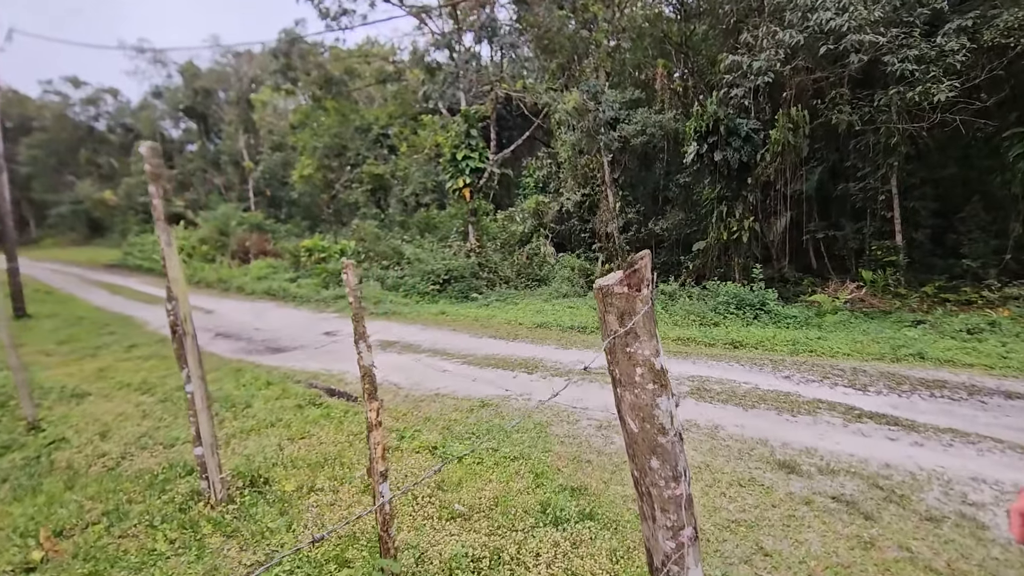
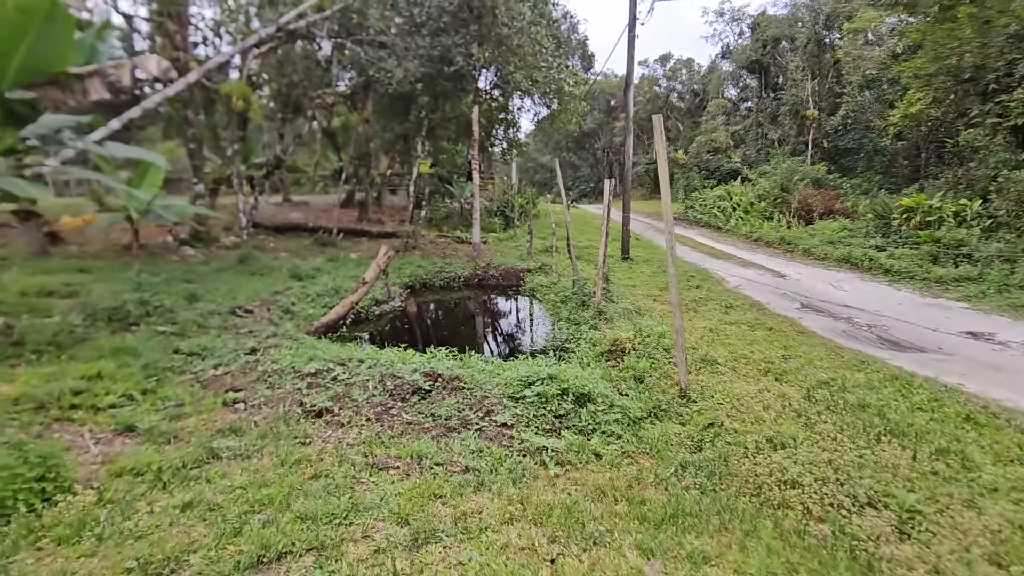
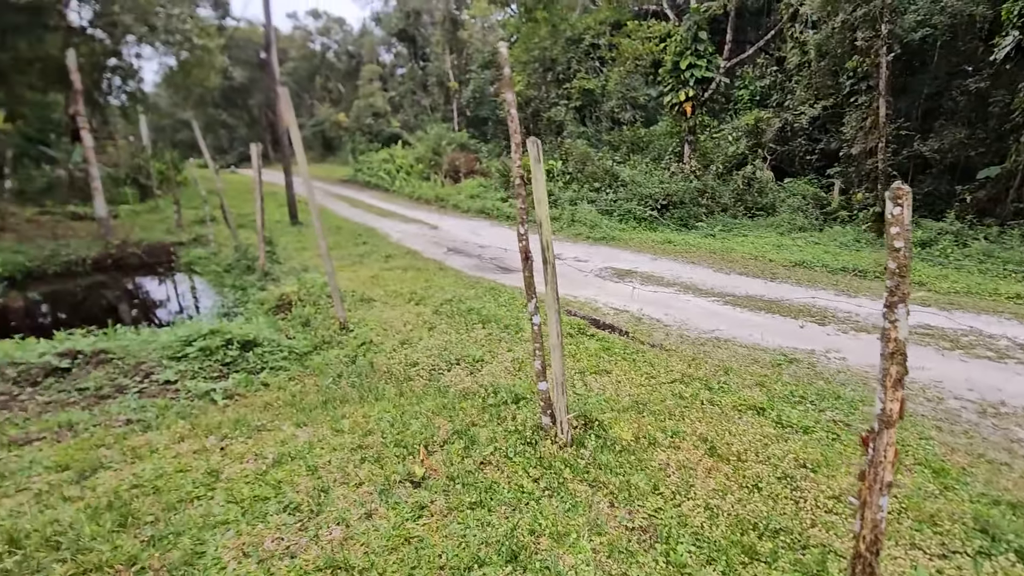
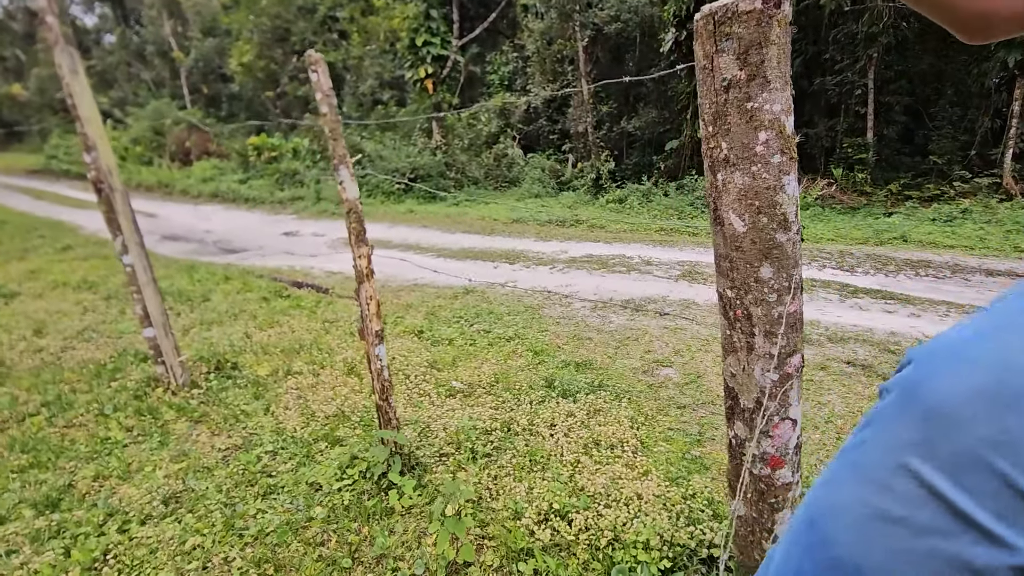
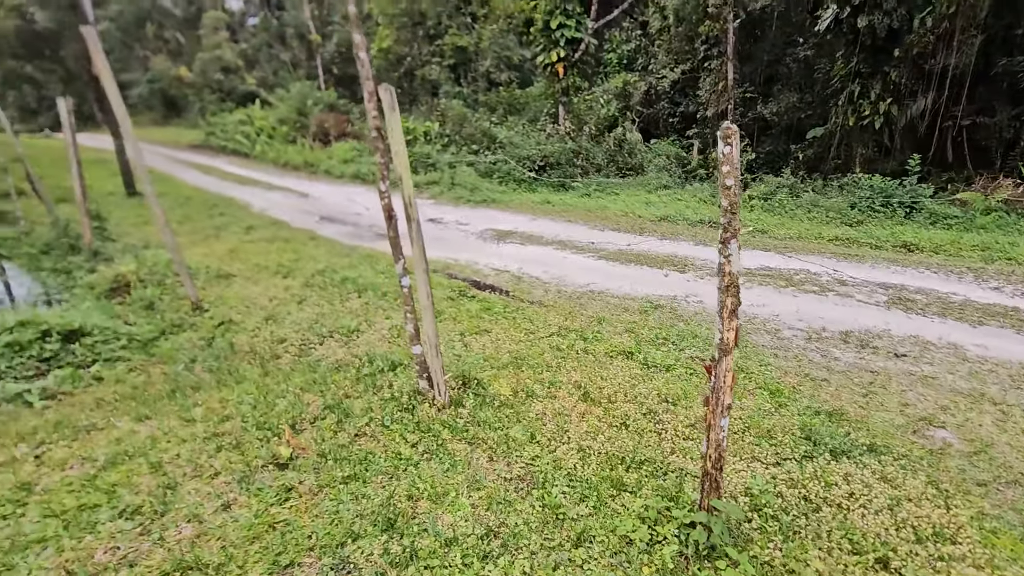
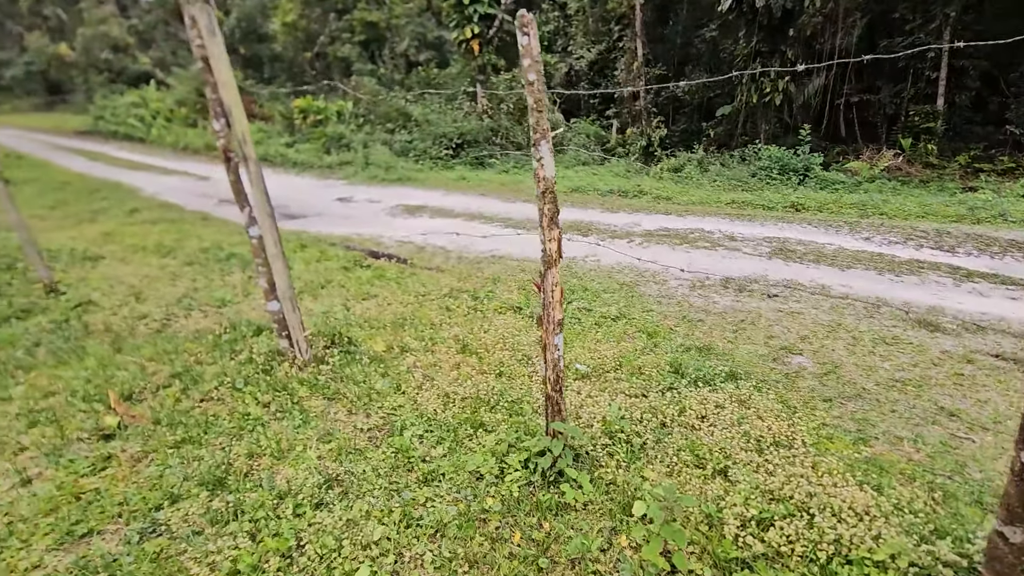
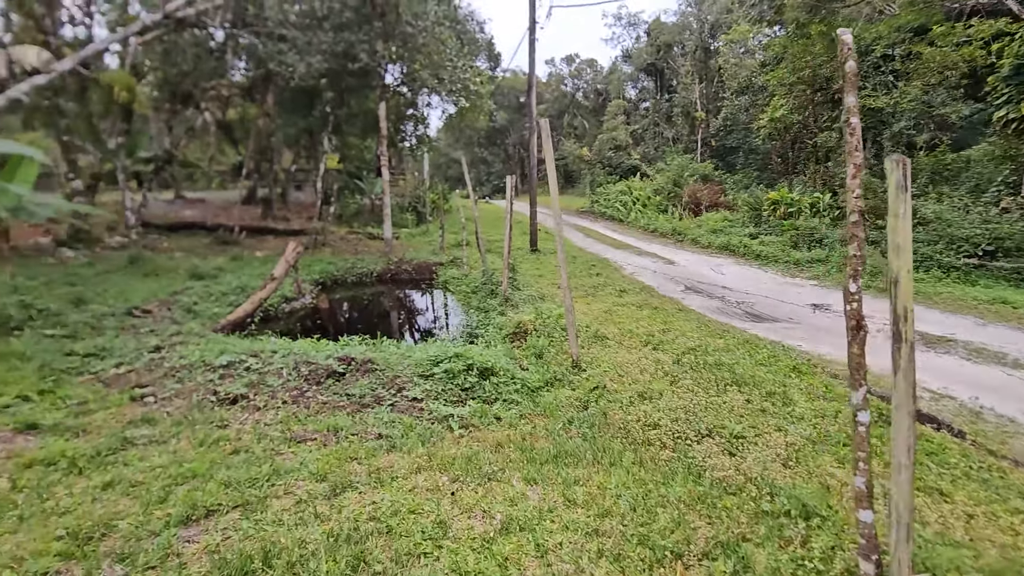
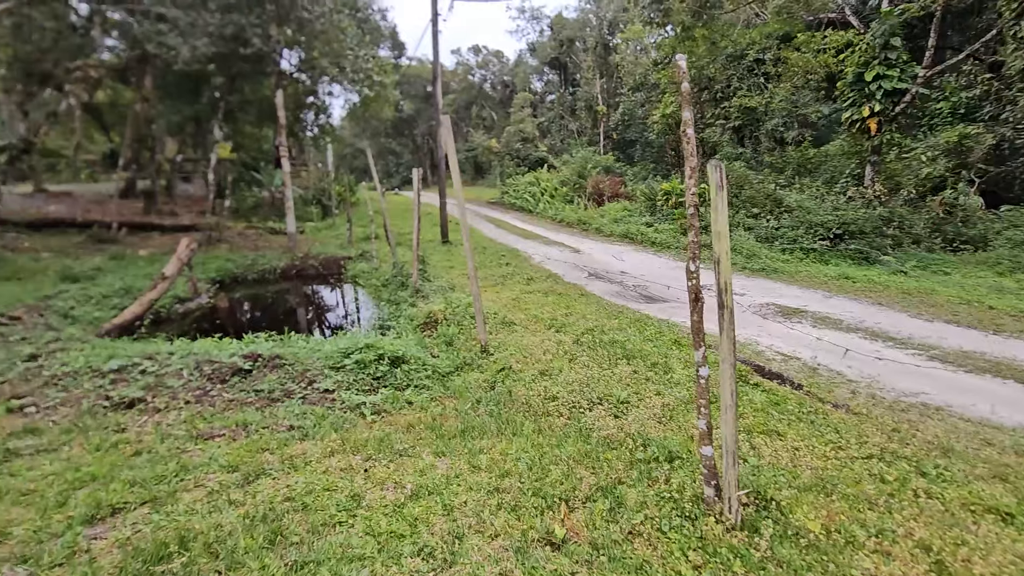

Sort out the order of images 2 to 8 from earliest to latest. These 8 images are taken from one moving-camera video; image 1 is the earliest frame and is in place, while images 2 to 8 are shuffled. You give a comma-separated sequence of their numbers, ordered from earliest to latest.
4, 6, 5, 3, 8, 7, 2
